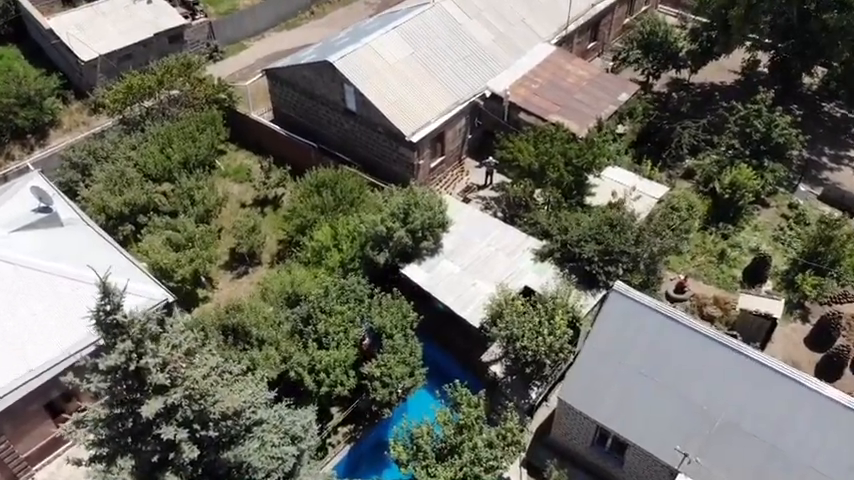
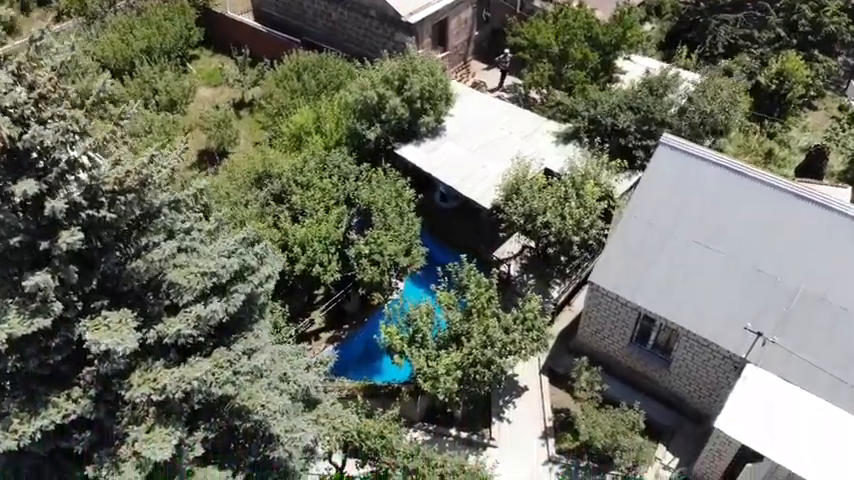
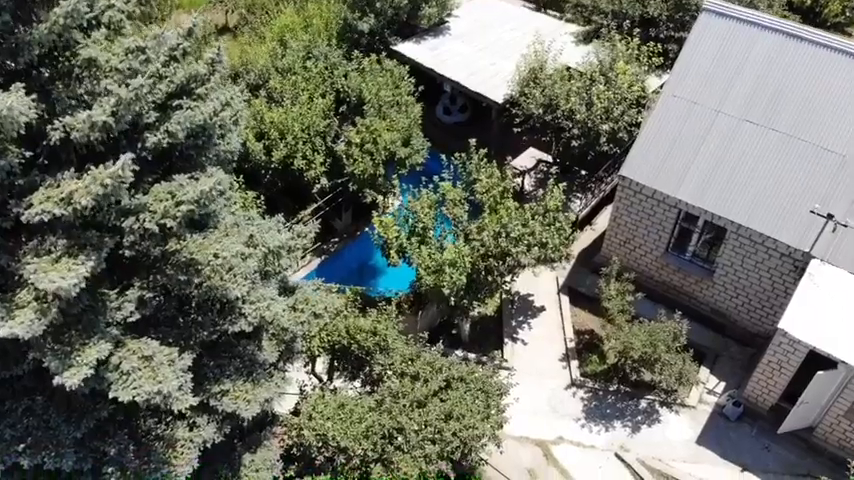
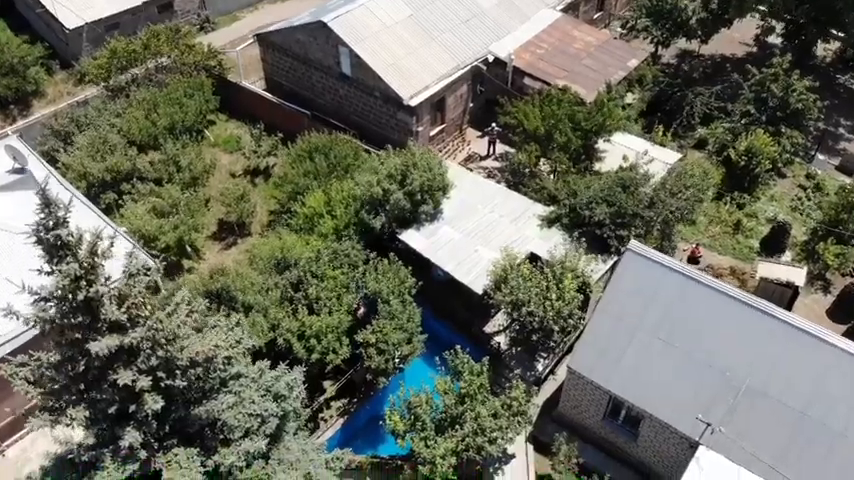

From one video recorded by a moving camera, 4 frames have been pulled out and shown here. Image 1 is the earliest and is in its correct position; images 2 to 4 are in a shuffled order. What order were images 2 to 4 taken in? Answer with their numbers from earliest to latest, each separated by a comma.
4, 2, 3
